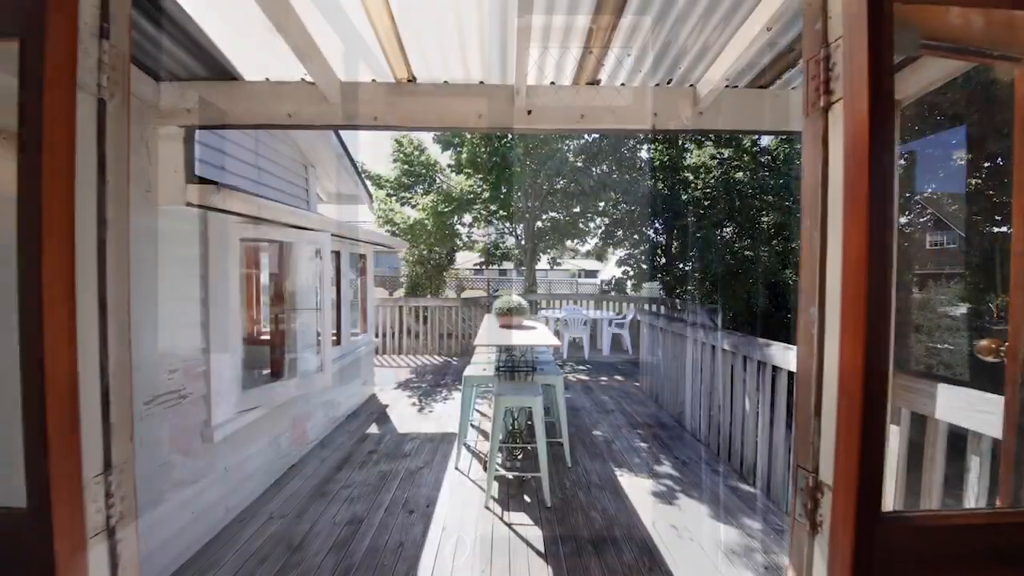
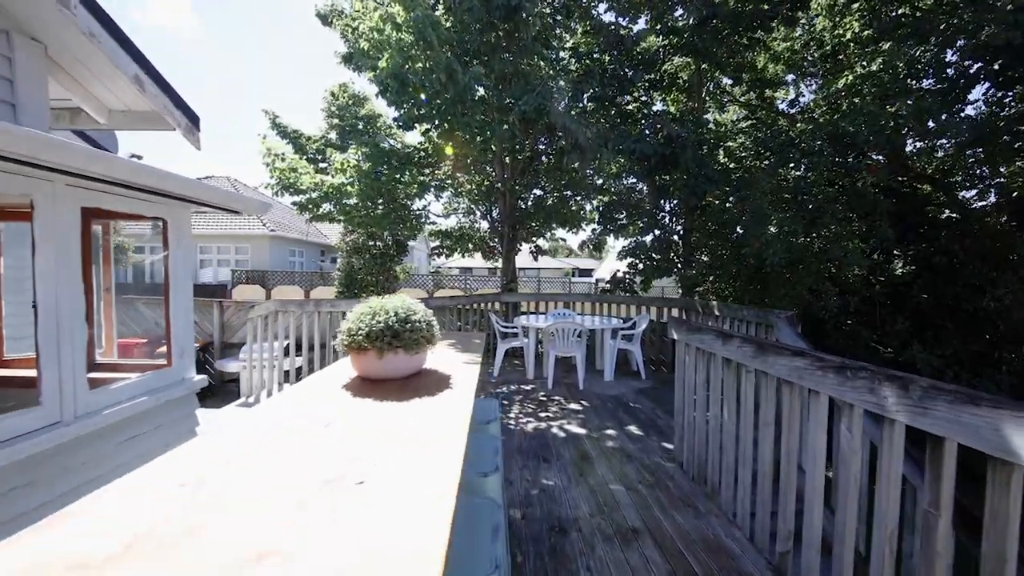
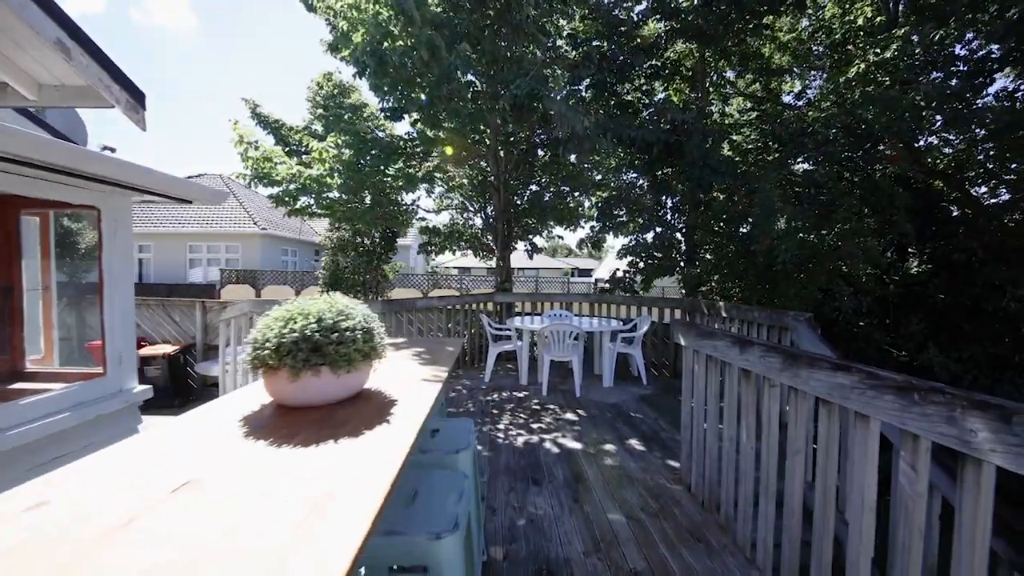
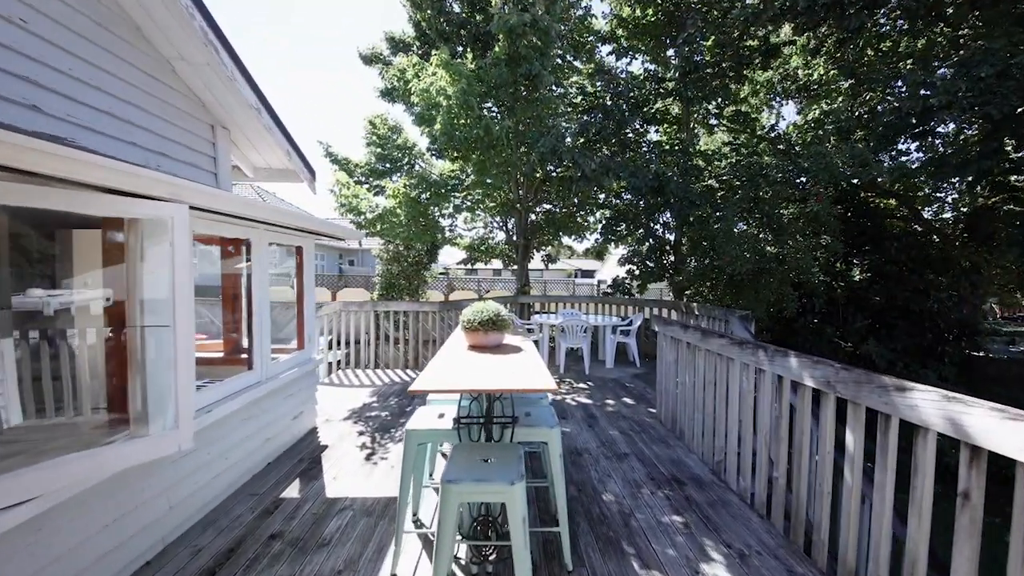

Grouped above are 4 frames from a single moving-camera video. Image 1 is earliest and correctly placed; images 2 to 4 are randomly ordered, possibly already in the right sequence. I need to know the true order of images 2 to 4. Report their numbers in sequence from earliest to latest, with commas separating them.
4, 2, 3
